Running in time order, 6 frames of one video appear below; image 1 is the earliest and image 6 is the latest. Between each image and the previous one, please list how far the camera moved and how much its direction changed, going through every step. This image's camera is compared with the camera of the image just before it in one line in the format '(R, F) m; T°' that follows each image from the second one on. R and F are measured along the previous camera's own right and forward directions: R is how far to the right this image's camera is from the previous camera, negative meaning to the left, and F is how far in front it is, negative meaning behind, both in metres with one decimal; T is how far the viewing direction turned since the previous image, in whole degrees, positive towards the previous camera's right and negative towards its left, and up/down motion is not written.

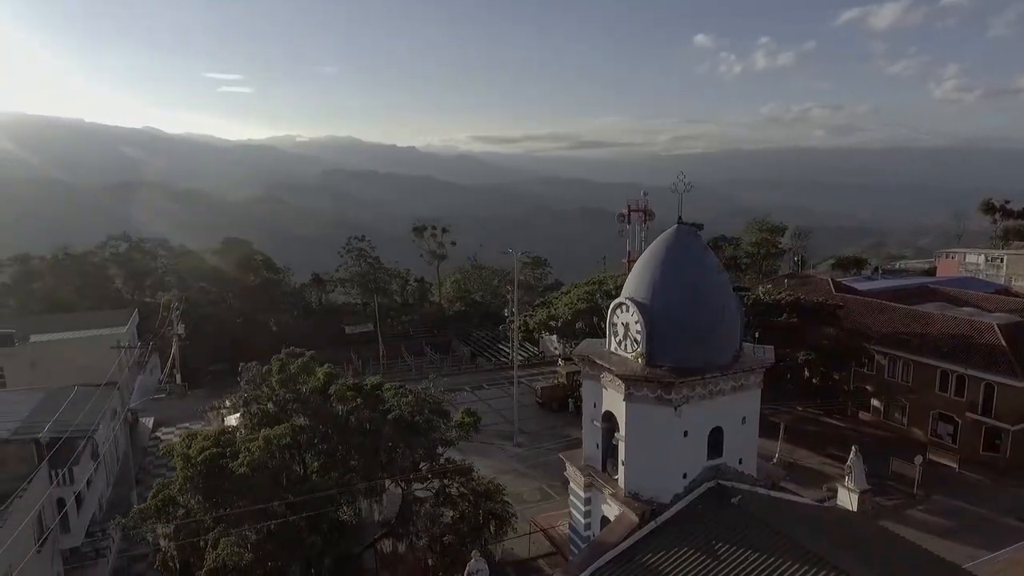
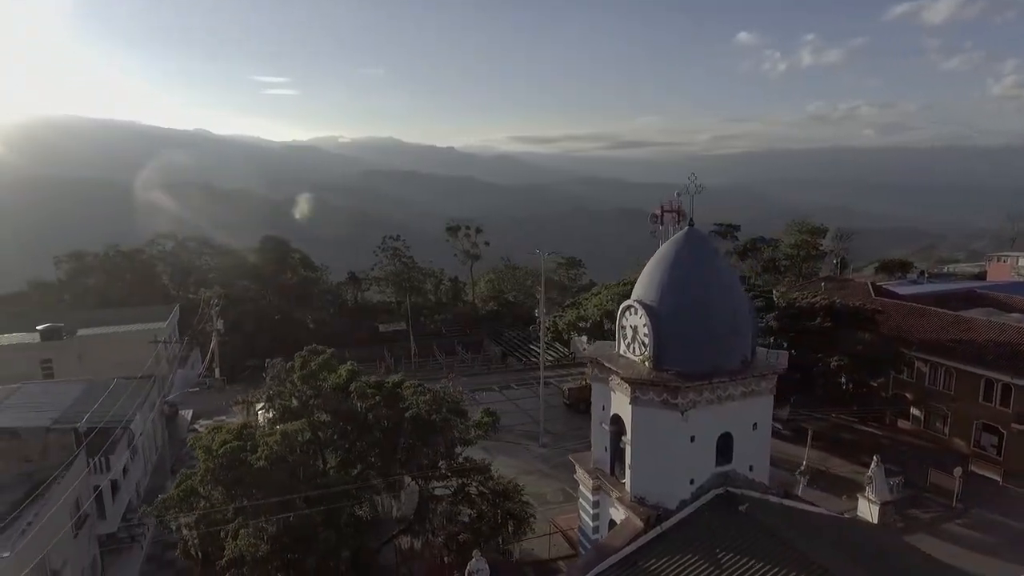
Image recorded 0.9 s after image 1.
(+0.5, 0.0) m; -3°
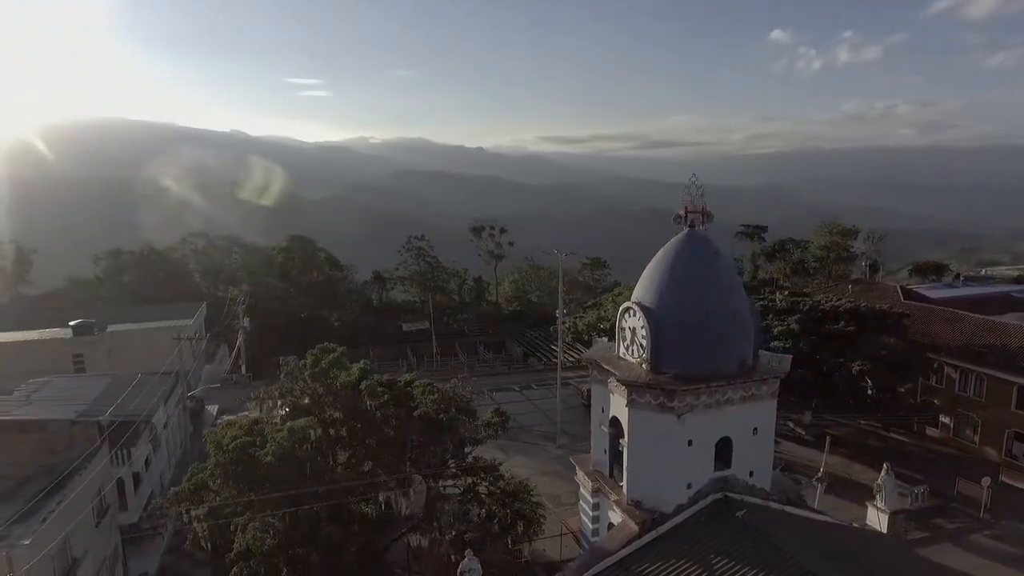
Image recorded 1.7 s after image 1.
(+0.5, 0.0) m; -3°
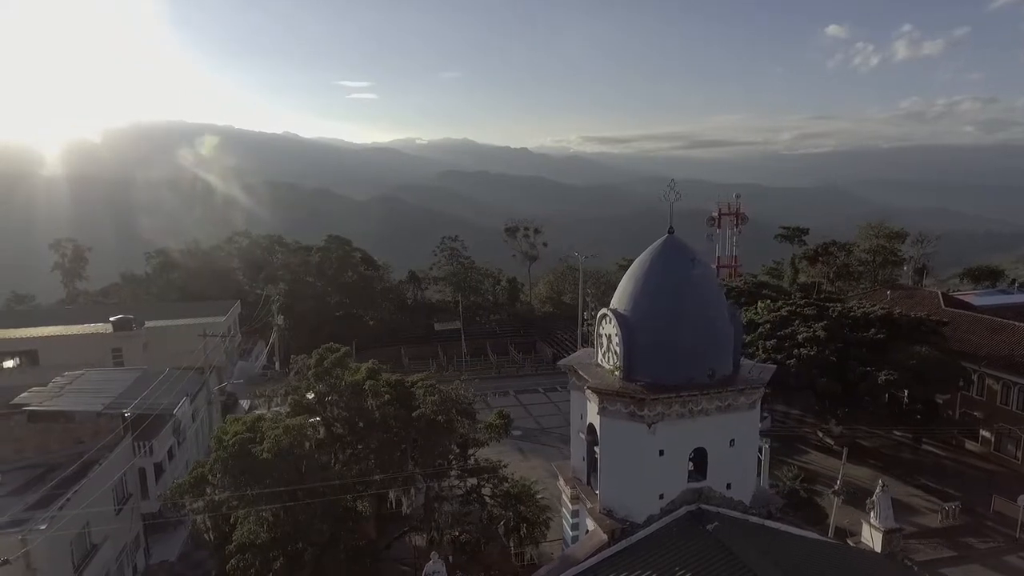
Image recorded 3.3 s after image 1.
(+1.2, 0.0) m; -4°
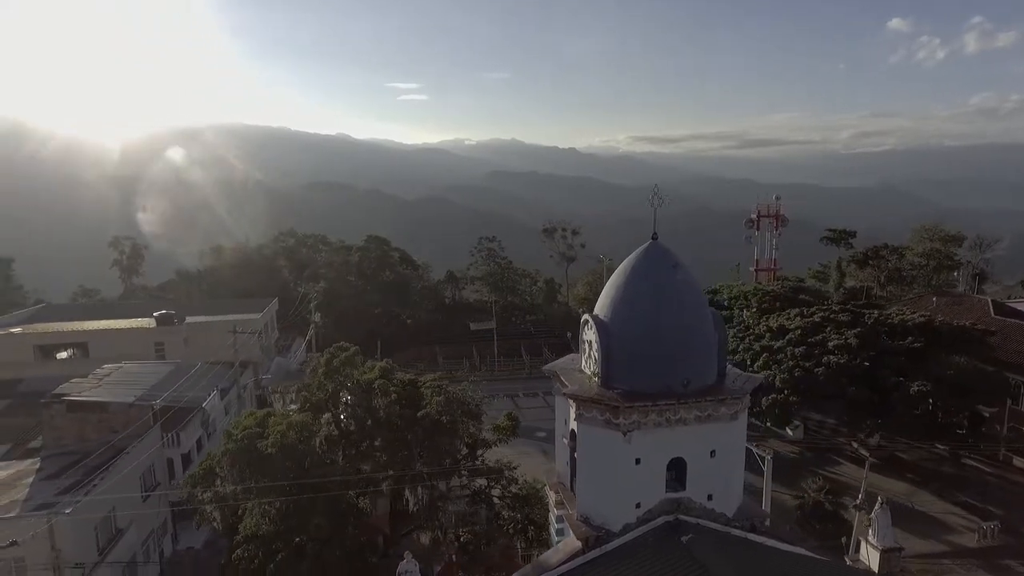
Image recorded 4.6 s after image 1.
(+1.1, 0.0) m; -4°
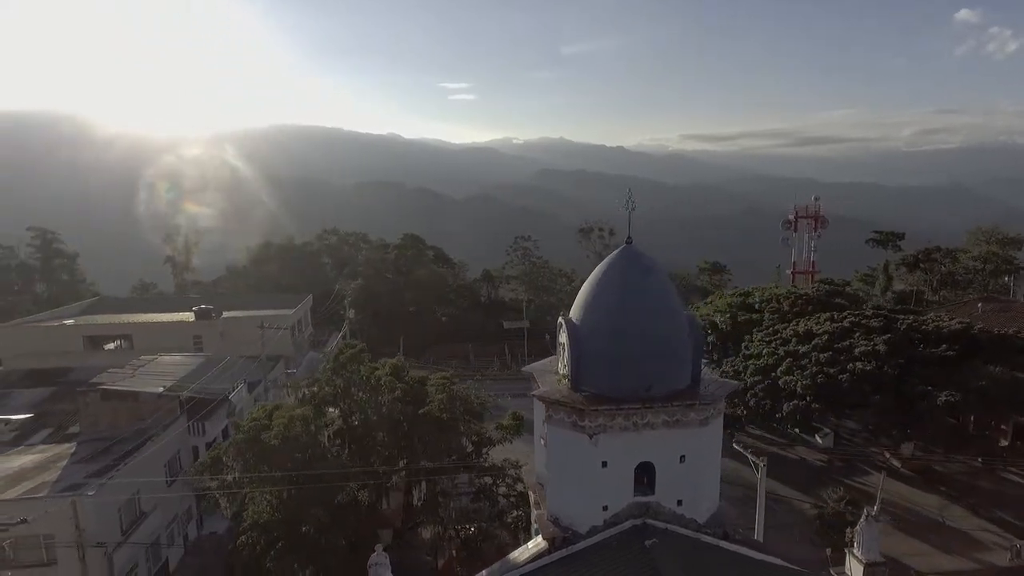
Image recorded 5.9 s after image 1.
(+1.2, -0.1) m; -4°
